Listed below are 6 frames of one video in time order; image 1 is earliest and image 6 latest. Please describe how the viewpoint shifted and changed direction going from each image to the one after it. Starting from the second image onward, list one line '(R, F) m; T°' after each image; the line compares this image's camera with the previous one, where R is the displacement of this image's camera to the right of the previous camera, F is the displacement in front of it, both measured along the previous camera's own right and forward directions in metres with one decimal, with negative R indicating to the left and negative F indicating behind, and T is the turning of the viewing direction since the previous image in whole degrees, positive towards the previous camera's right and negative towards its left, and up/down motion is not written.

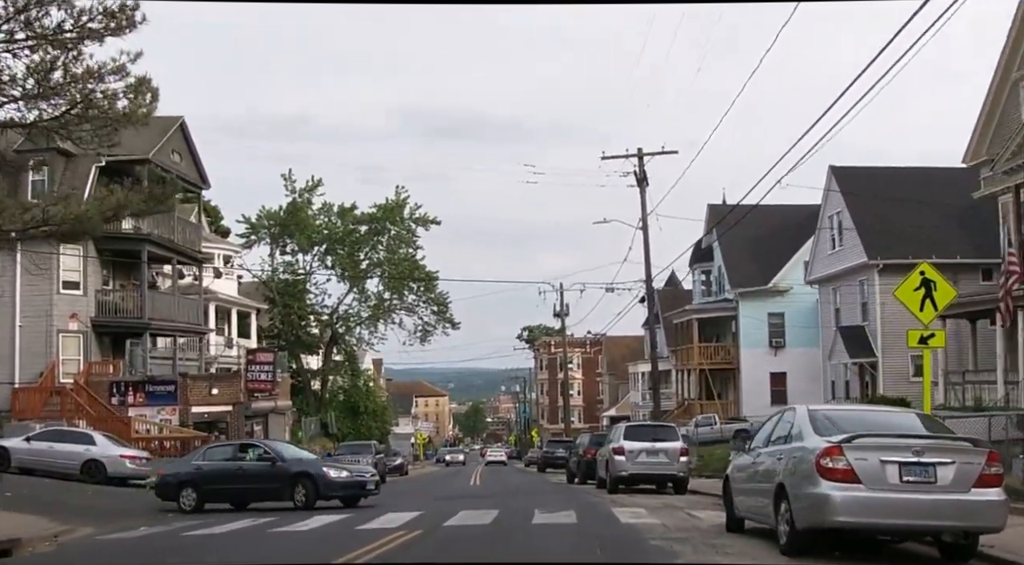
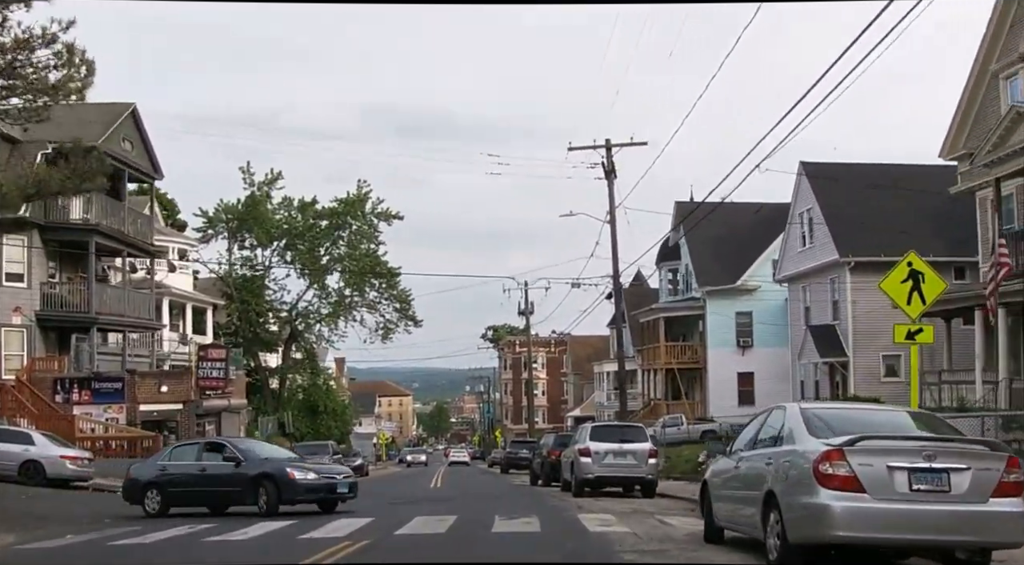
(+0.1, +1.2) m; +2°
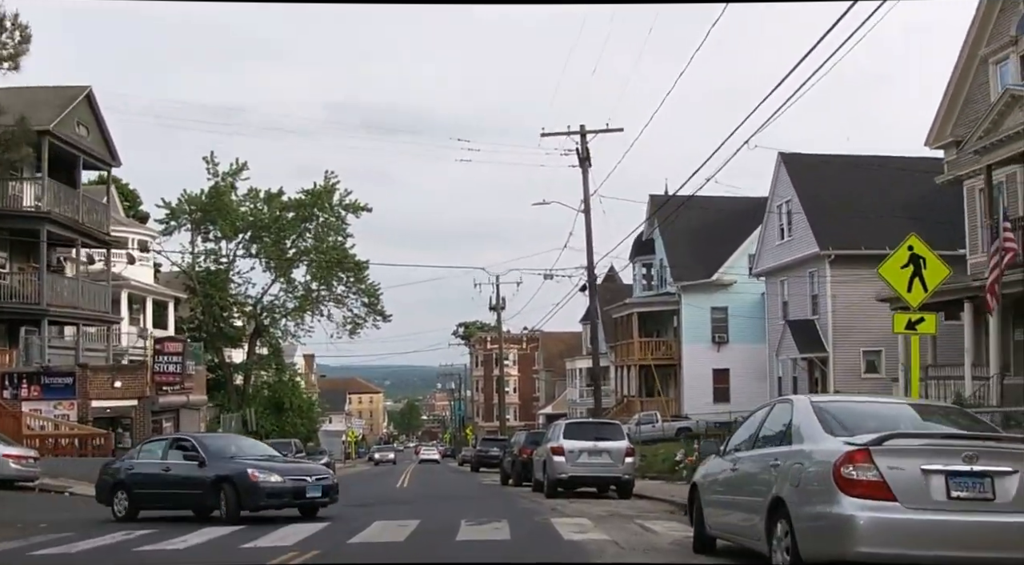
(0.0, +1.3) m; +2°
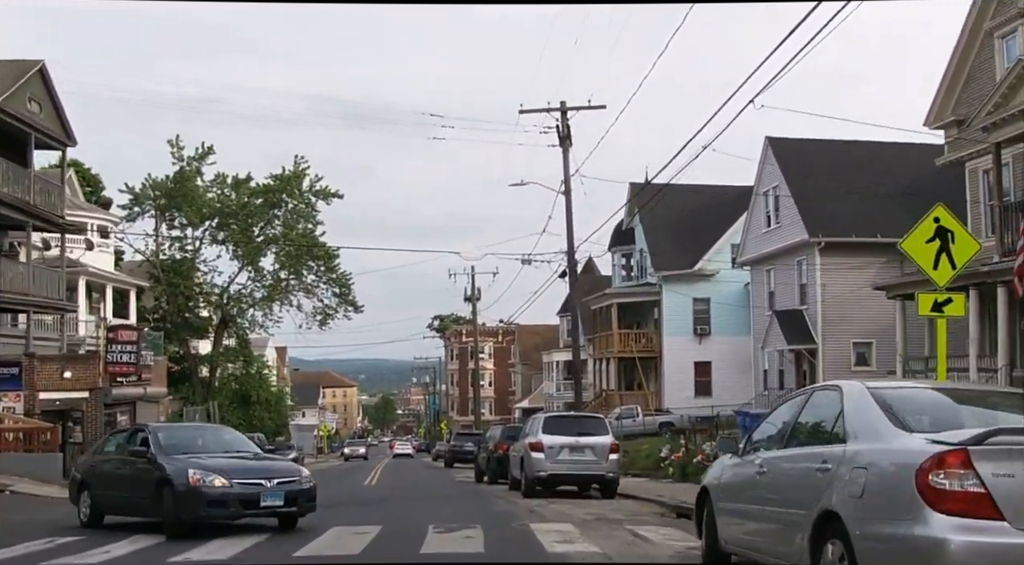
(0.0, +1.7) m; +1°
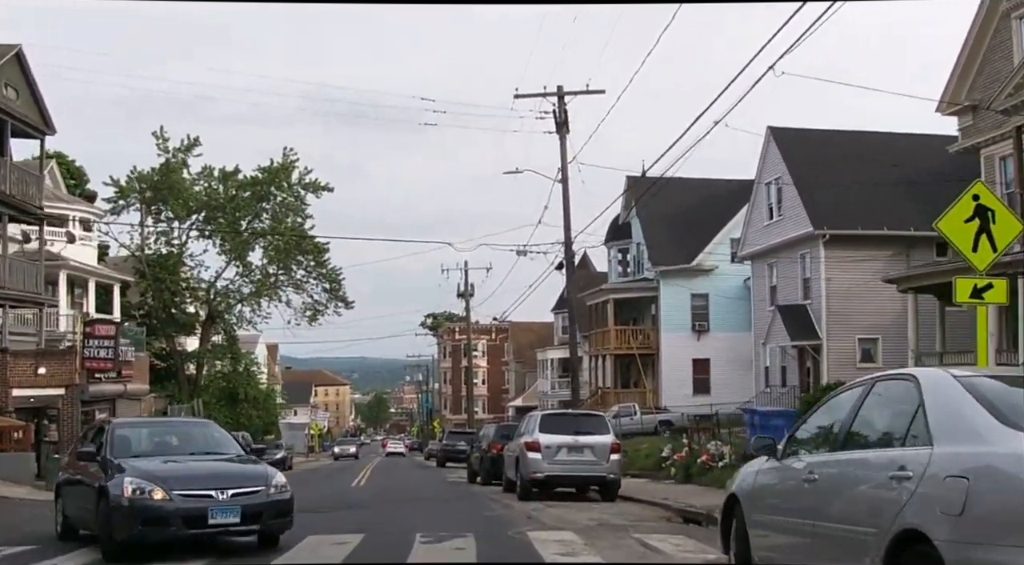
(0.0, +1.2) m; 0°
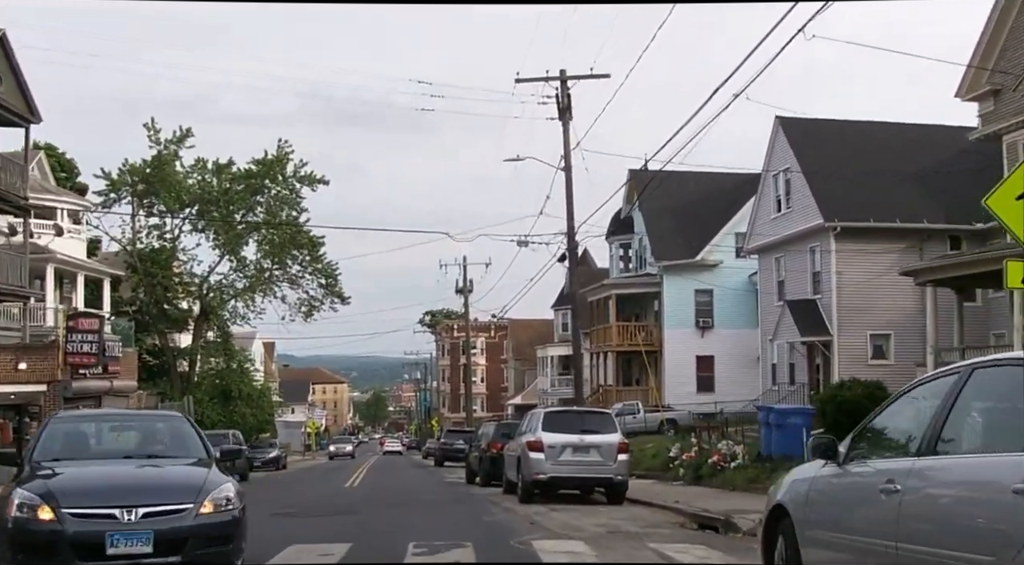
(0.0, +1.1) m; 0°
